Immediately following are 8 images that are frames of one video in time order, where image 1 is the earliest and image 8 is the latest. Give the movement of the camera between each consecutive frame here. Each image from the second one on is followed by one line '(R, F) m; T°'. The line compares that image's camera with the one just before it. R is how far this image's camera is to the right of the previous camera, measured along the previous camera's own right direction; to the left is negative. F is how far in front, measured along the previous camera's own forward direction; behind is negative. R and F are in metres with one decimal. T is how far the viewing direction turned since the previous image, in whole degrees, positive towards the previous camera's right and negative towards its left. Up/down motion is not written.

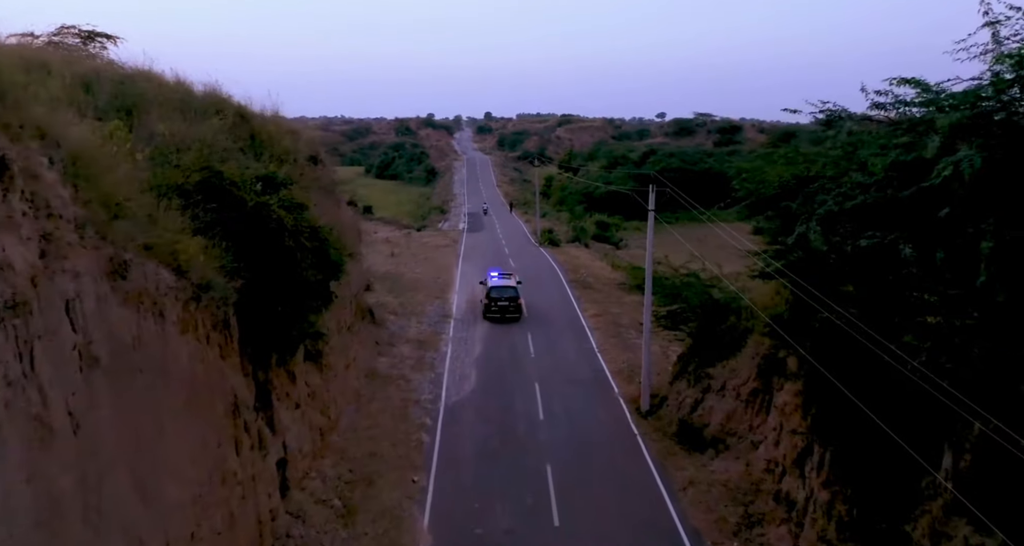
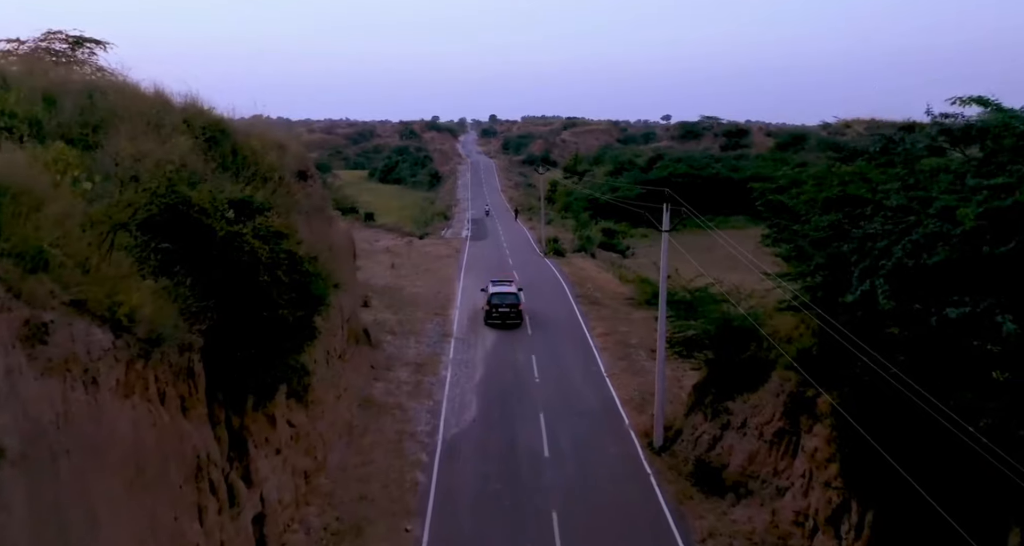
(0.0, +1.5) m; 0°
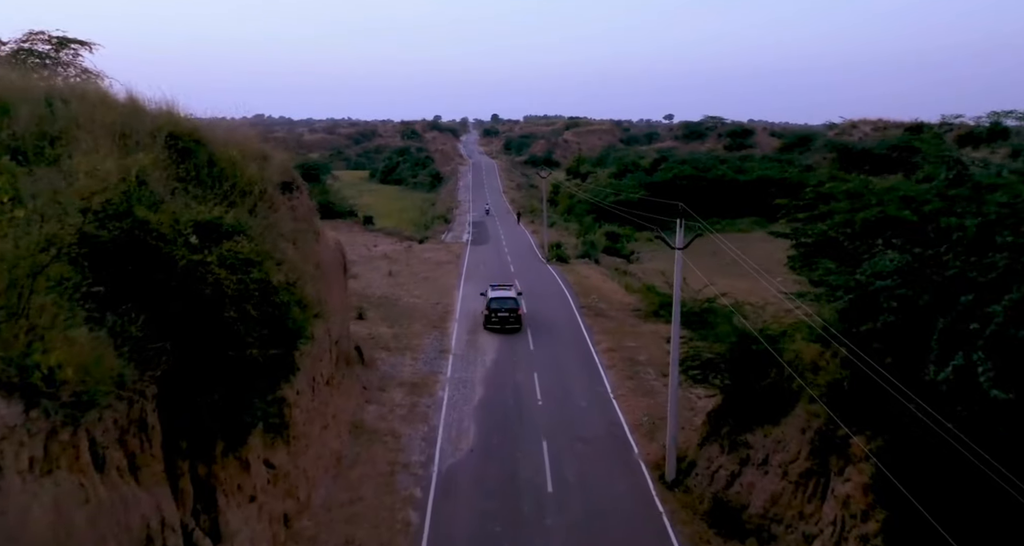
(0.0, +1.5) m; 0°
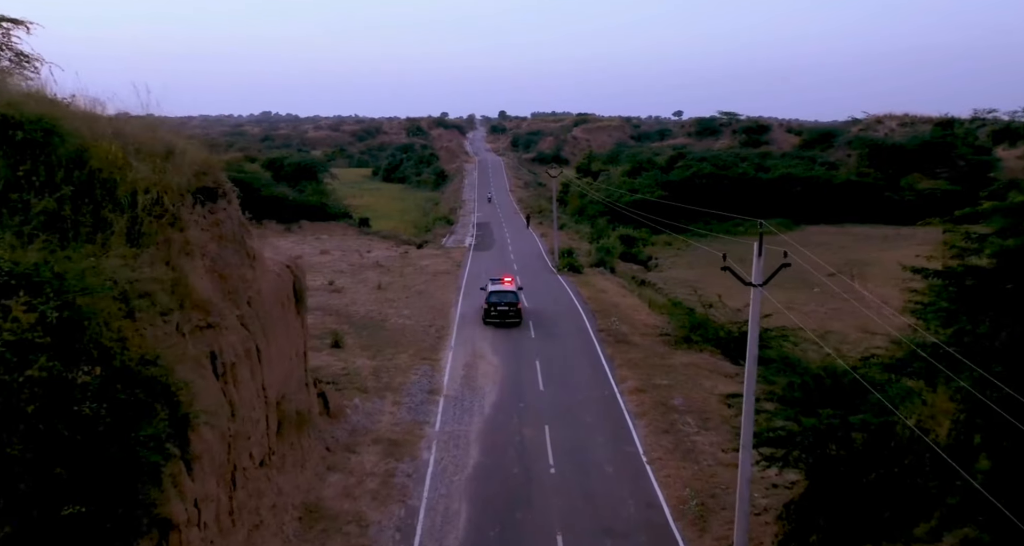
(+0.1, +5.4) m; -1°
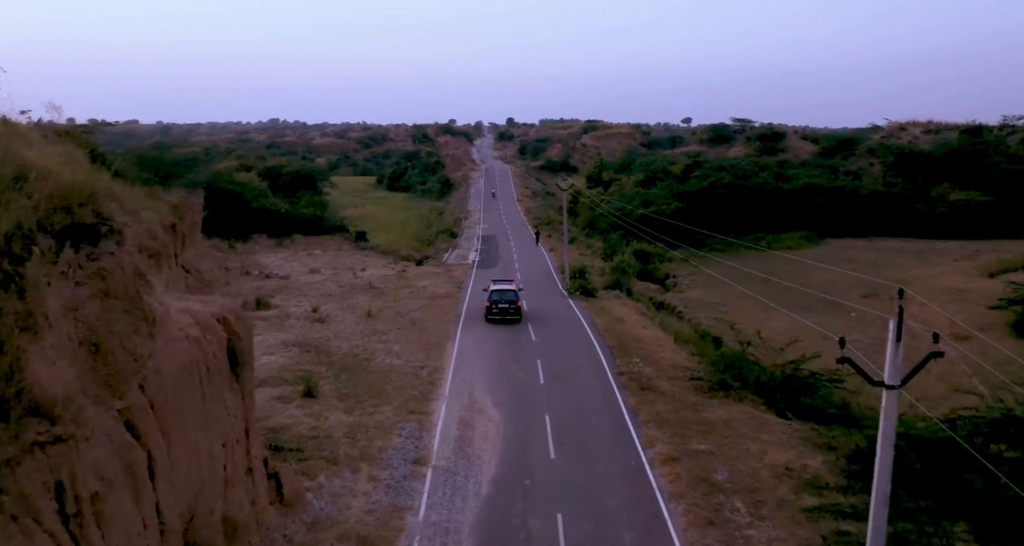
(+0.1, +4.4) m; -1°
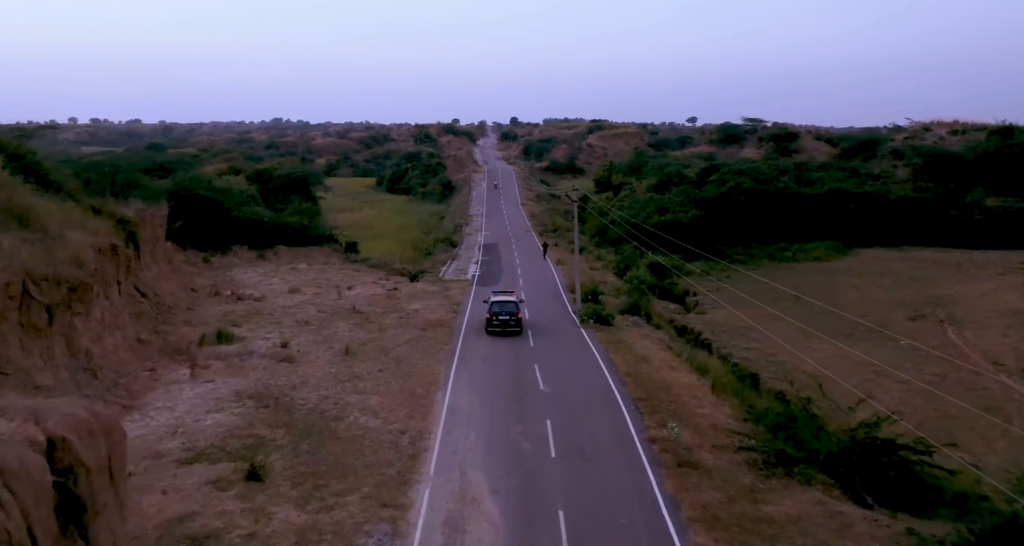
(0.0, +5.2) m; 0°
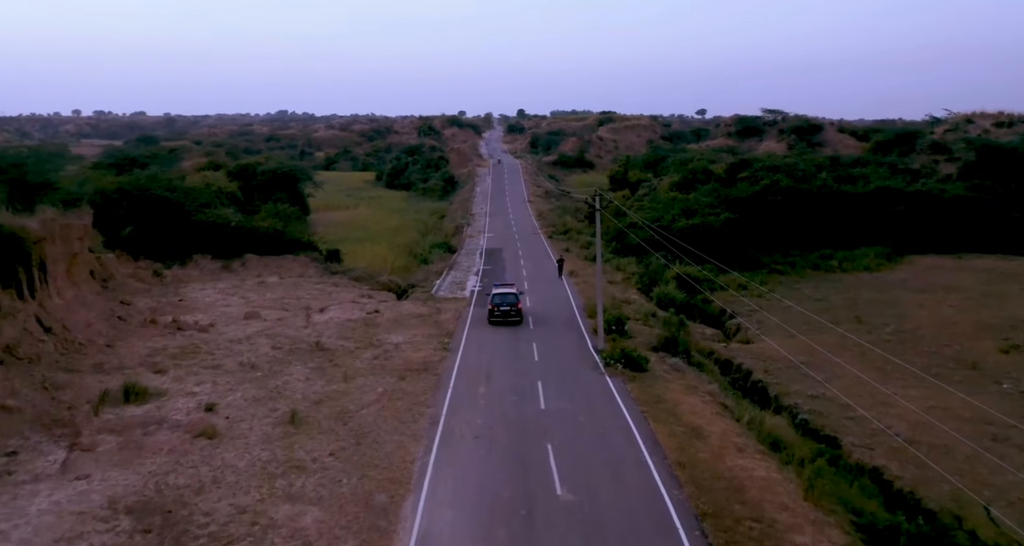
(+0.1, +7.8) m; 0°
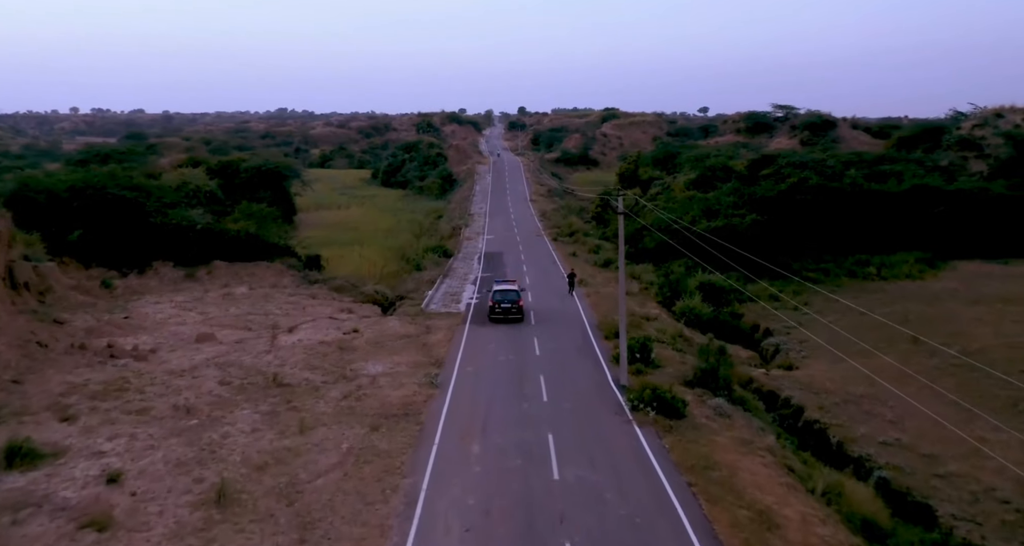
(-0.1, +5.6) m; 0°
